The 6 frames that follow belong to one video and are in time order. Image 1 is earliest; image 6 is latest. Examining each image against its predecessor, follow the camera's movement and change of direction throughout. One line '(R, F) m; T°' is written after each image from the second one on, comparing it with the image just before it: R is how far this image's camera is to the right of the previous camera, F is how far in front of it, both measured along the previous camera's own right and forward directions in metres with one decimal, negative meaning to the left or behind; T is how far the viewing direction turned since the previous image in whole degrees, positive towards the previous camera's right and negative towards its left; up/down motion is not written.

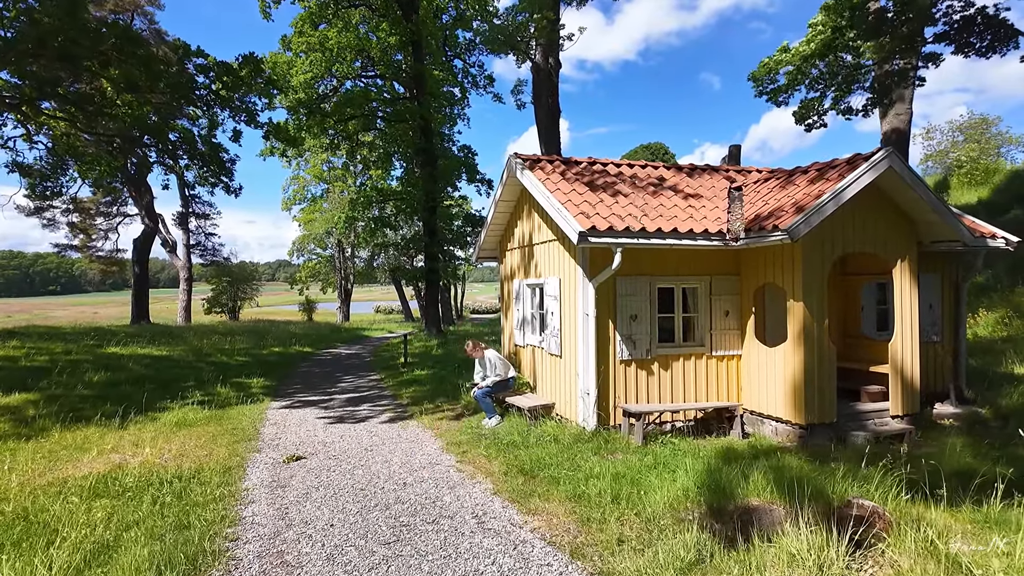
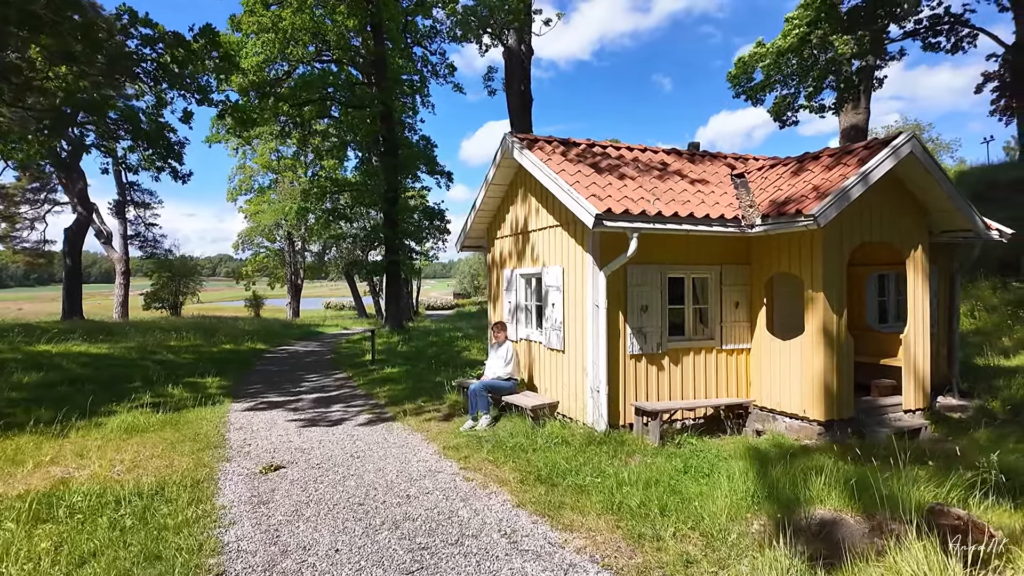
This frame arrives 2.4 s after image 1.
(-0.6, +0.7) m; +5°
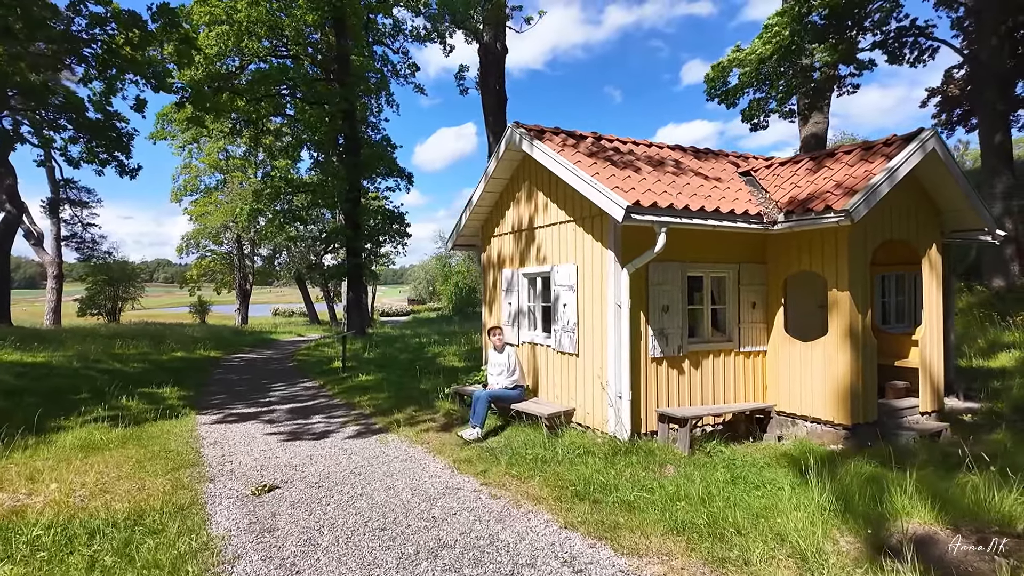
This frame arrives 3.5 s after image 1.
(-0.7, +0.5) m; +5°
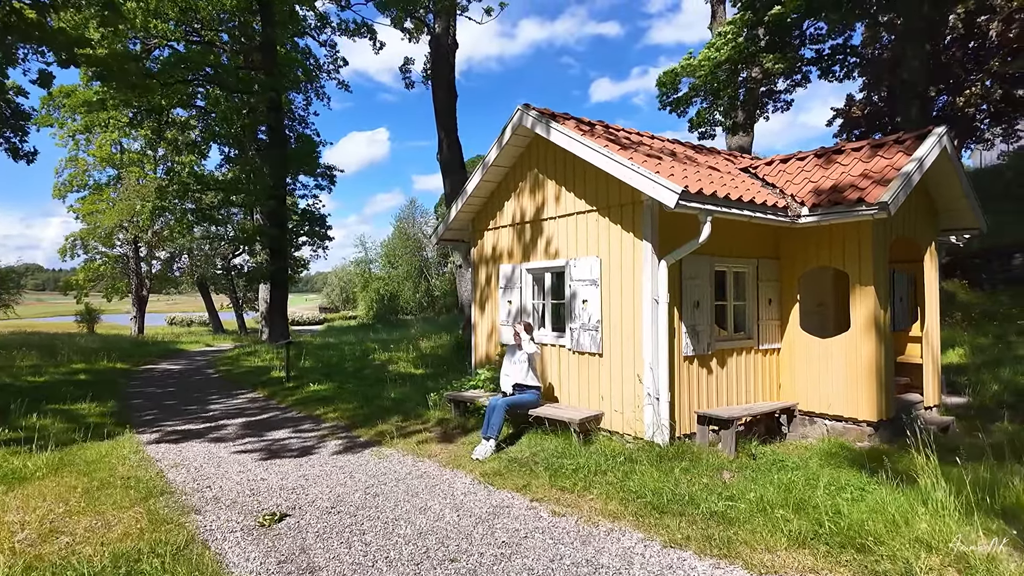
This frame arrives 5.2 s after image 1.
(-1.2, +0.7) m; +8°
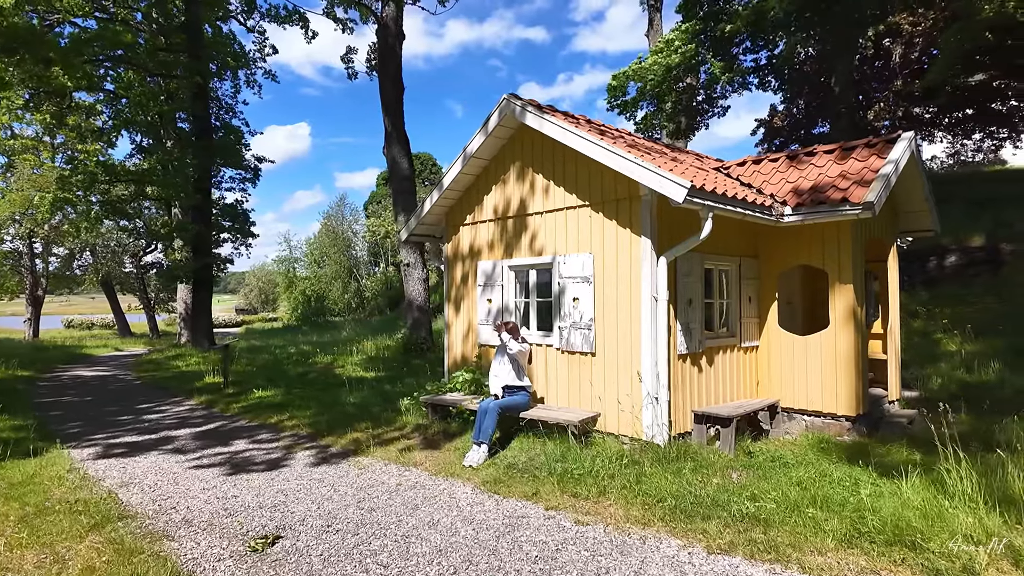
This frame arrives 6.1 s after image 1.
(-0.7, +0.3) m; +7°
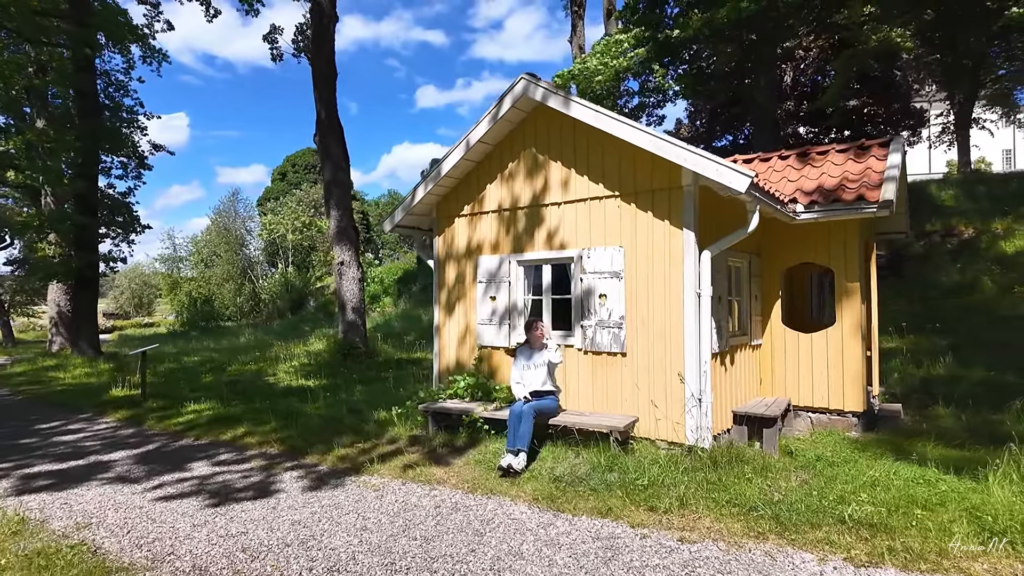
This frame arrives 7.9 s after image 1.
(-1.3, +0.7) m; +10°
